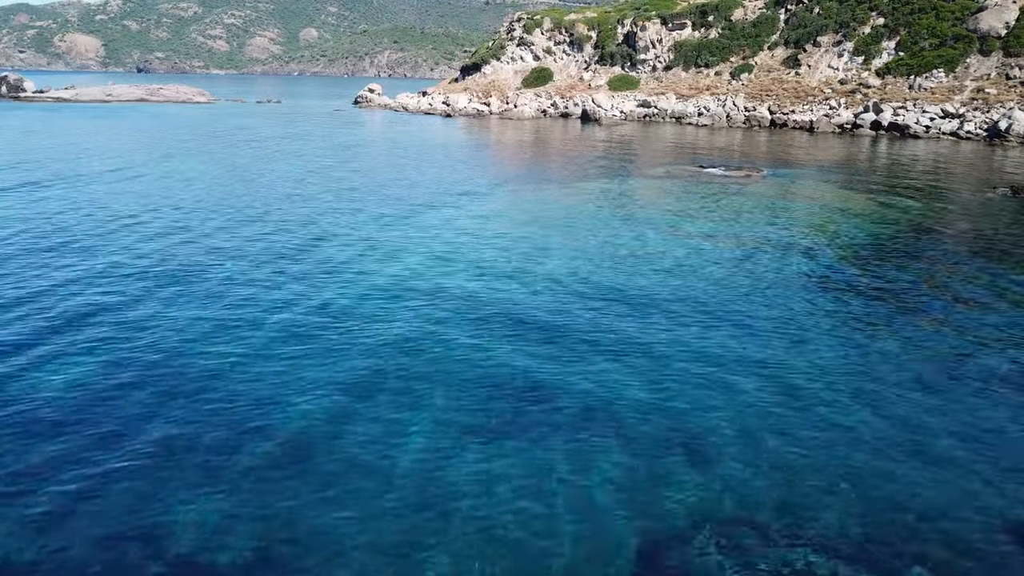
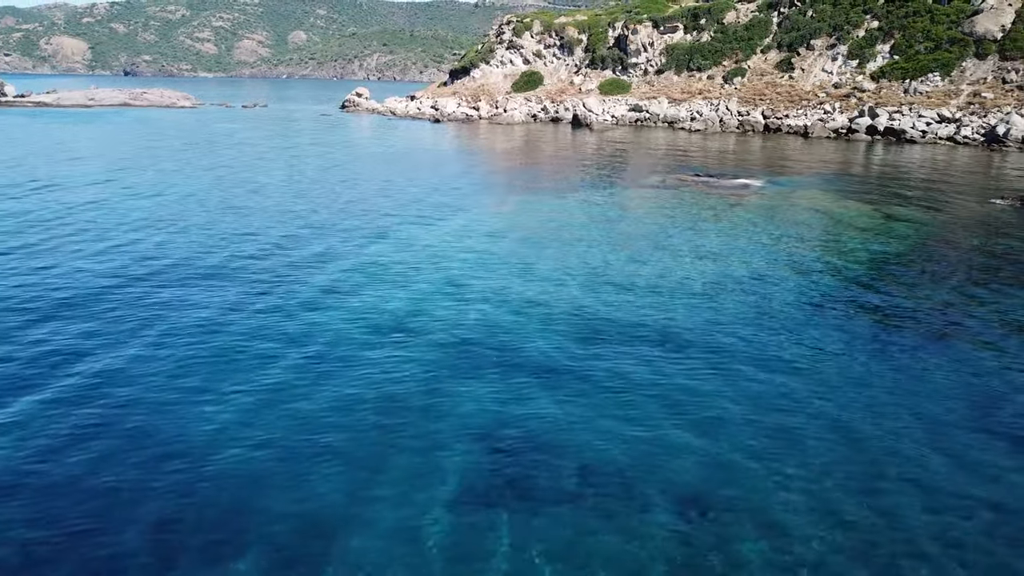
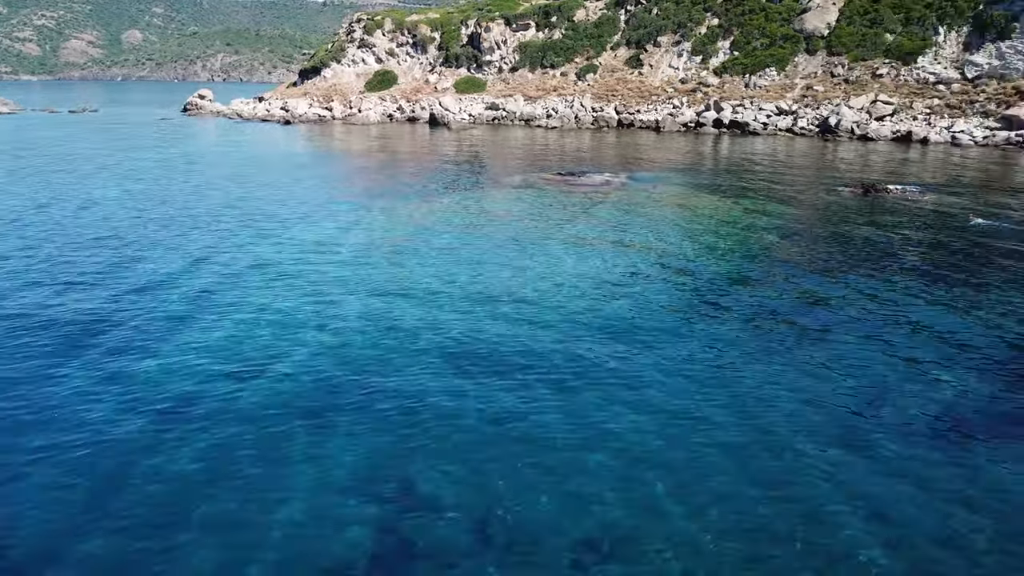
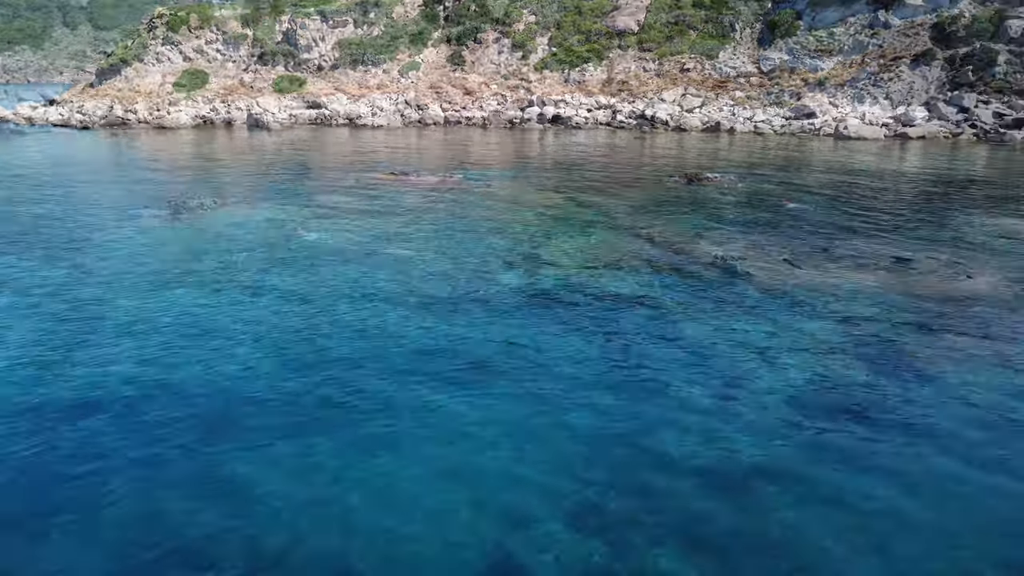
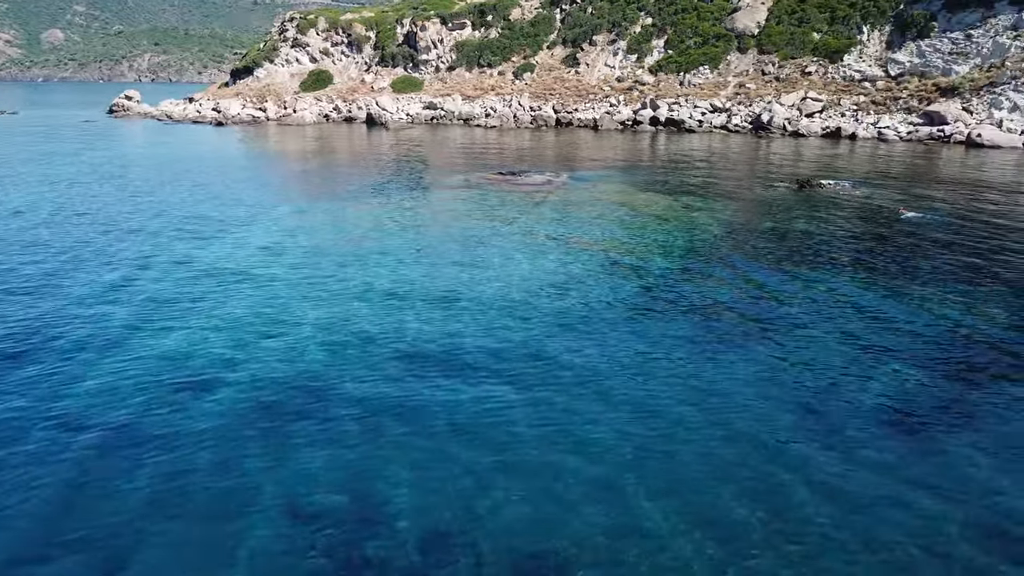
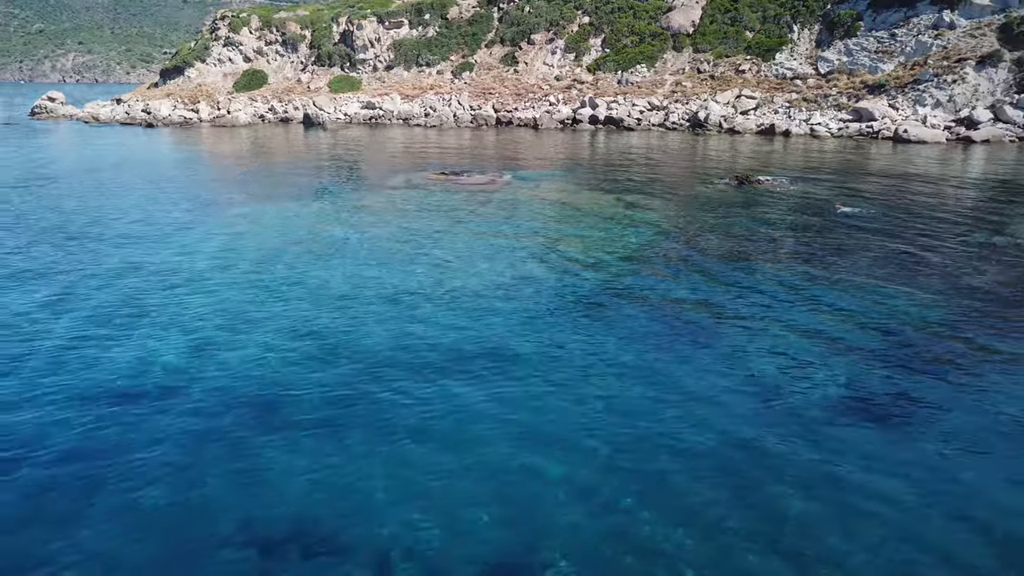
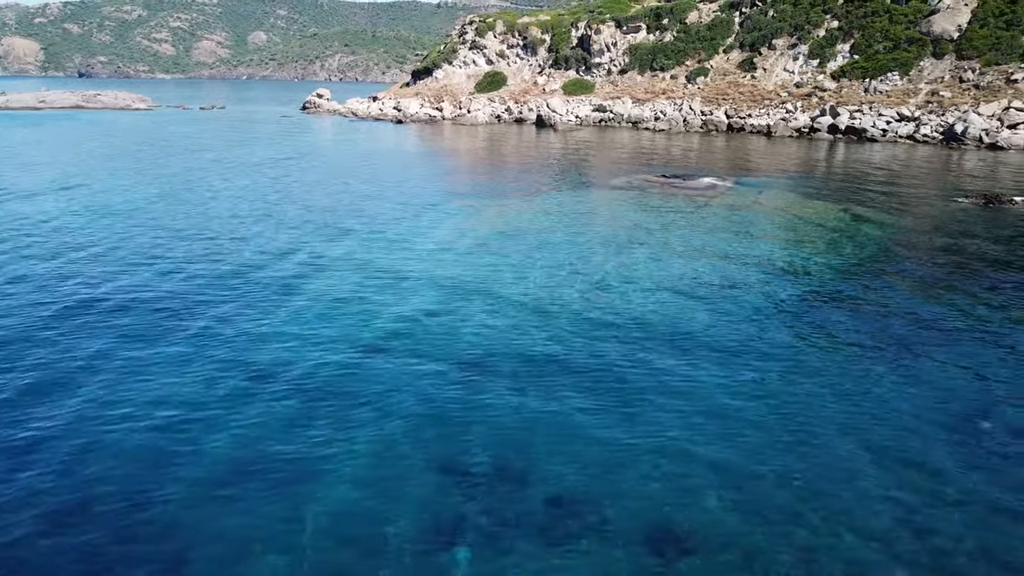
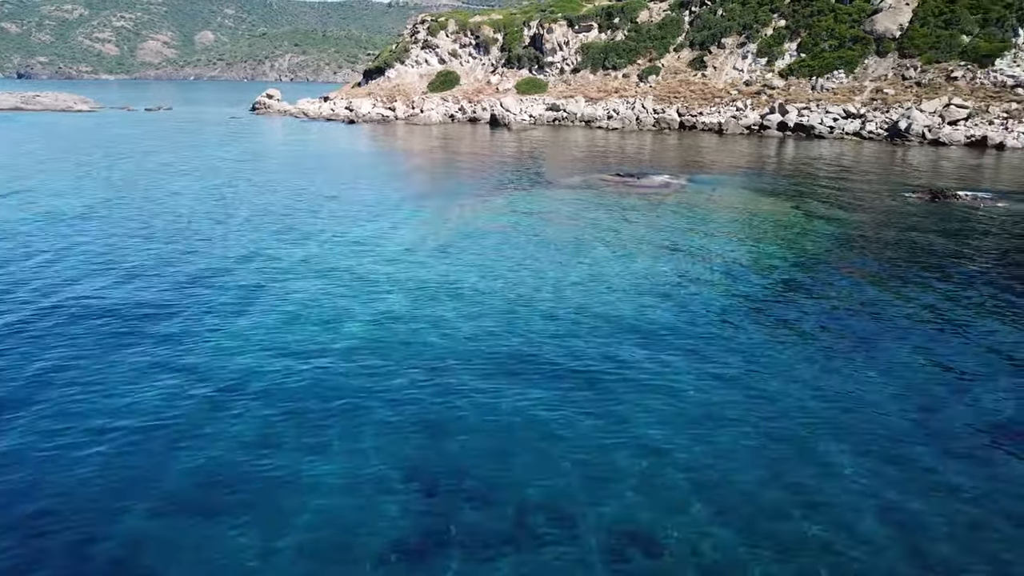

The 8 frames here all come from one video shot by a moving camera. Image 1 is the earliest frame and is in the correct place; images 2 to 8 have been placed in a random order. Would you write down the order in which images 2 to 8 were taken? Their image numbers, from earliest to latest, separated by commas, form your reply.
2, 7, 8, 3, 5, 6, 4
